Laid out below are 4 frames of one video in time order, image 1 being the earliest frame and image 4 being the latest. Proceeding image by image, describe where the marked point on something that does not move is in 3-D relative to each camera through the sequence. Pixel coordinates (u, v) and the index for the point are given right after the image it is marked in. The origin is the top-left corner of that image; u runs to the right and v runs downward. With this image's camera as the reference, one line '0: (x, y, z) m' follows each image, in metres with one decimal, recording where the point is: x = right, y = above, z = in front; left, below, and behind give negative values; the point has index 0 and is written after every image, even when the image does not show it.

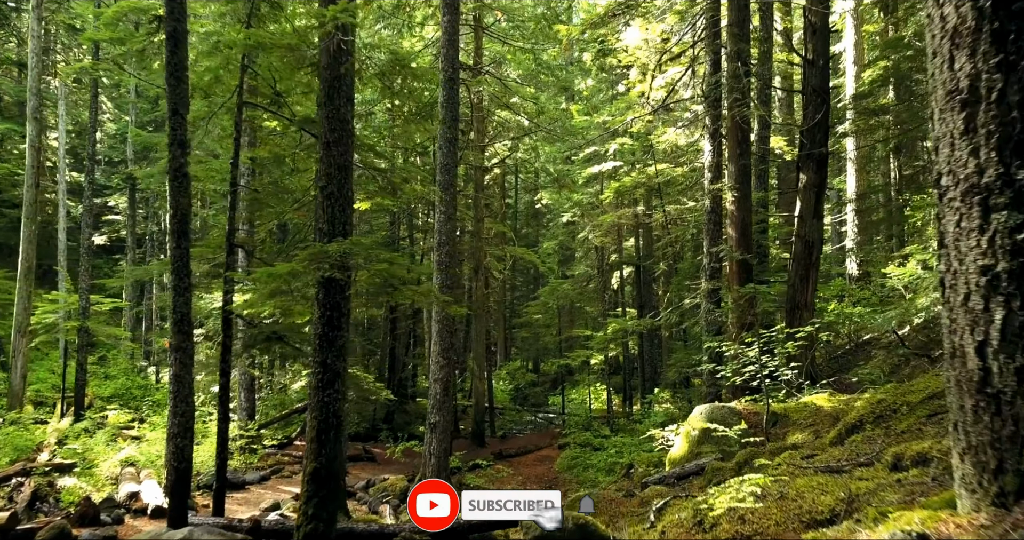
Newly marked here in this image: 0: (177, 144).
0: (-3.1, +1.1, +6.5) m
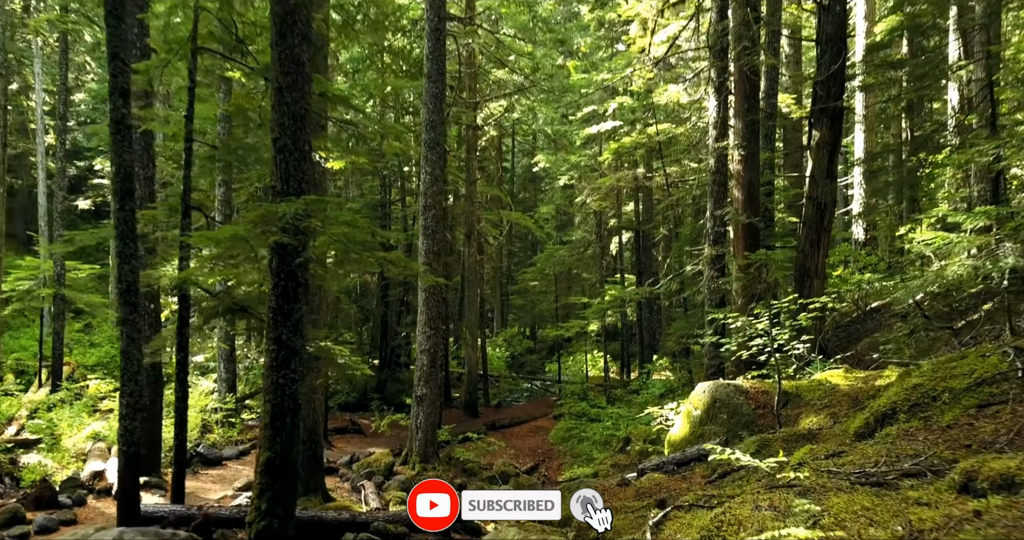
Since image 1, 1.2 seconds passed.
0: (-3.2, +1.4, +5.8) m
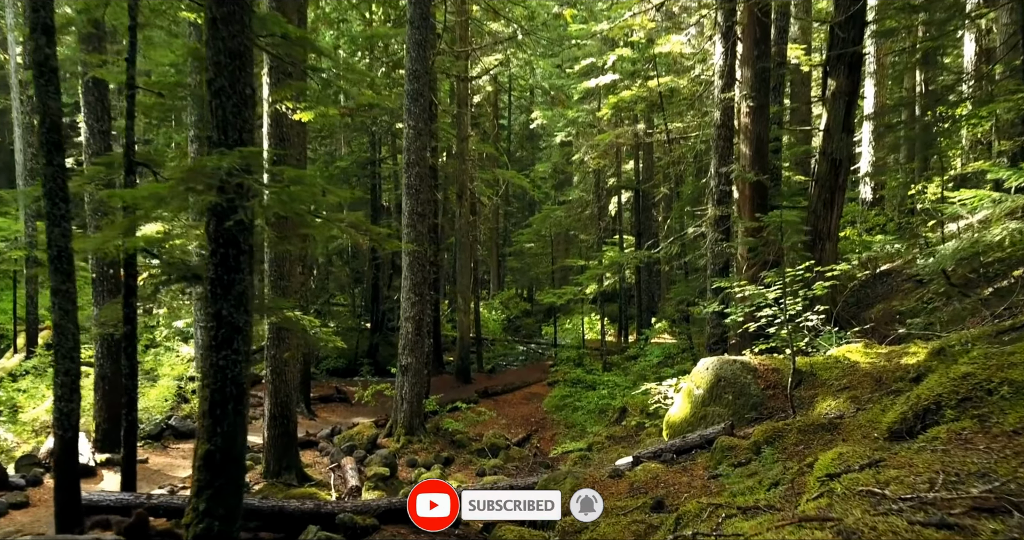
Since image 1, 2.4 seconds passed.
0: (-3.3, +1.7, +5.1) m
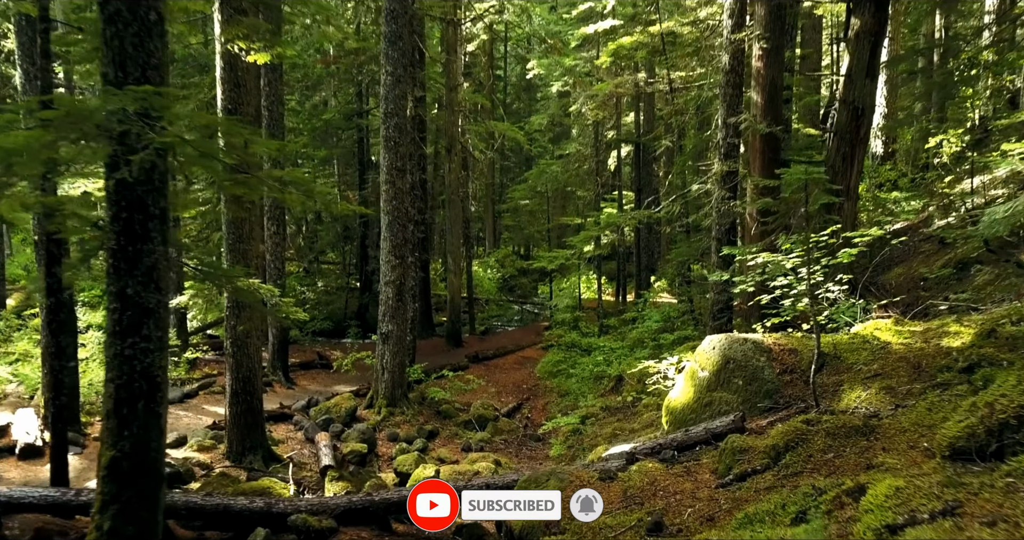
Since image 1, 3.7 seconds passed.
0: (-3.5, +1.9, +4.2) m
